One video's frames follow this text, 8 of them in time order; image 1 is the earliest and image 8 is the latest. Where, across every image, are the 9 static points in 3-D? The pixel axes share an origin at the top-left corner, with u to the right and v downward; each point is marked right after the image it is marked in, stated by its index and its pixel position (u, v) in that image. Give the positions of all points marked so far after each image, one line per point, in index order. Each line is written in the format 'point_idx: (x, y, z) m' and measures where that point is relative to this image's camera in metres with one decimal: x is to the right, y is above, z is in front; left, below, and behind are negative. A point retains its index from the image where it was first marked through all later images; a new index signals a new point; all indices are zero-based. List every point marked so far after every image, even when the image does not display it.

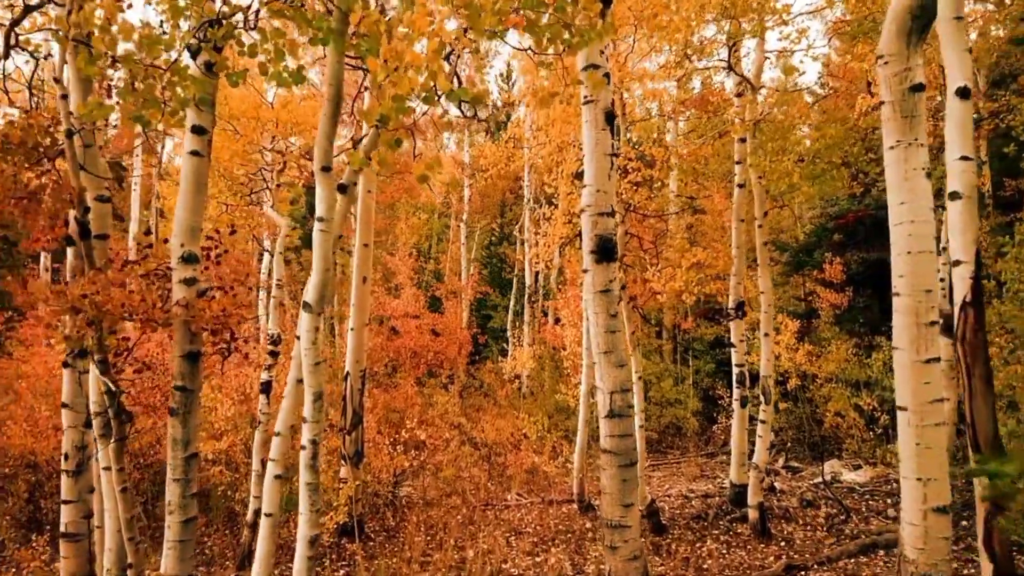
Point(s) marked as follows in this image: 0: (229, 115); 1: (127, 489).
0: (-2.6, +1.6, +8.6) m
1: (-1.9, -1.0, +4.6) m
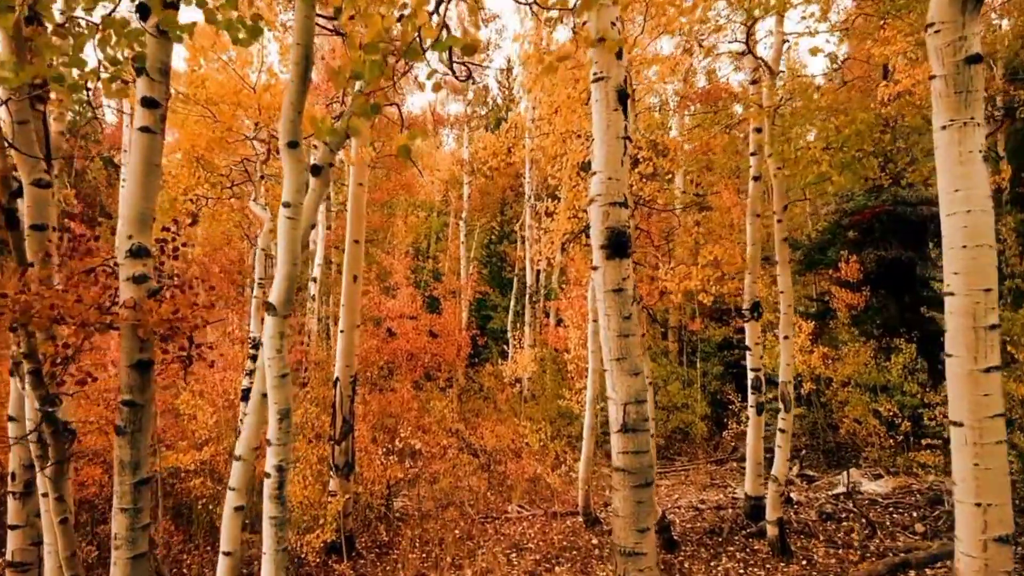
0: (-2.6, +1.6, +7.9) m
1: (-1.9, -1.0, +4.0) m
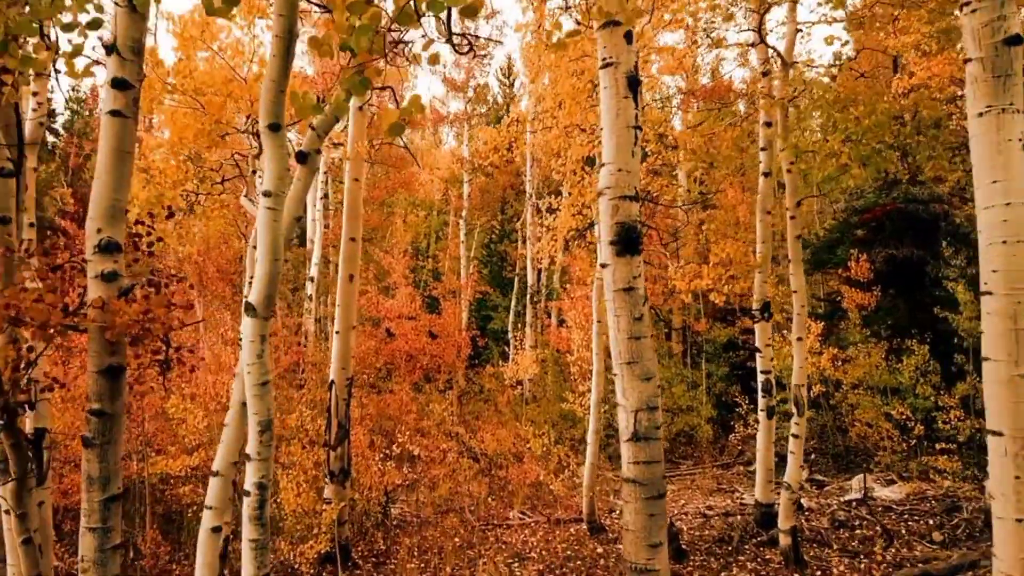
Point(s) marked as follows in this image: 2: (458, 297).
0: (-2.5, +1.6, +7.6) m
1: (-1.9, -1.0, +3.6) m
2: (-1.0, -0.2, +18.3) m
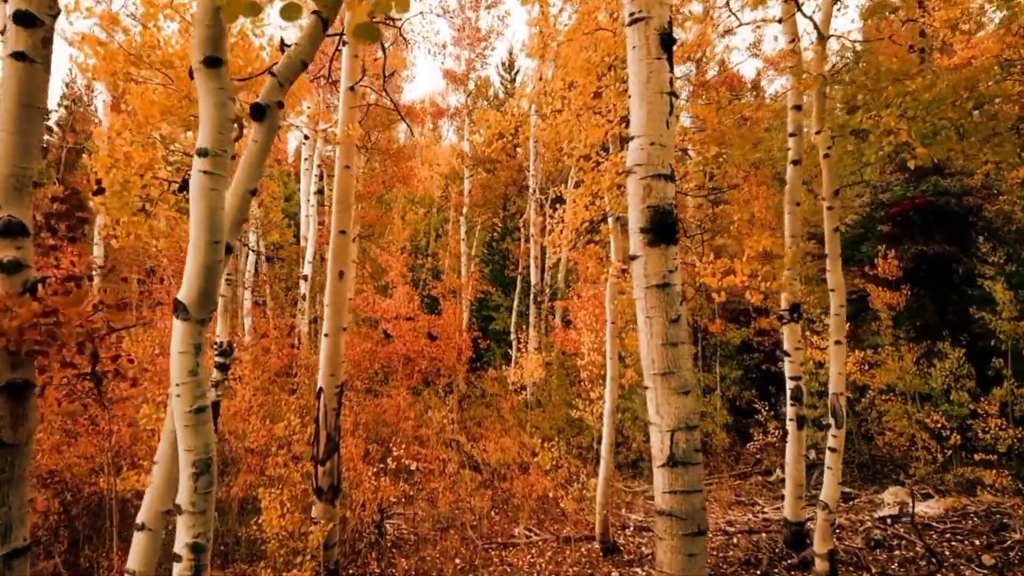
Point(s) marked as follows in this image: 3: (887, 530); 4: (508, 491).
0: (-2.5, +1.6, +6.8) m
1: (-1.8, -1.0, +2.8) m
2: (-1.0, -0.2, +17.5) m
3: (+3.6, -2.3, +9.1) m
4: (0.0, -2.4, +11.2) m
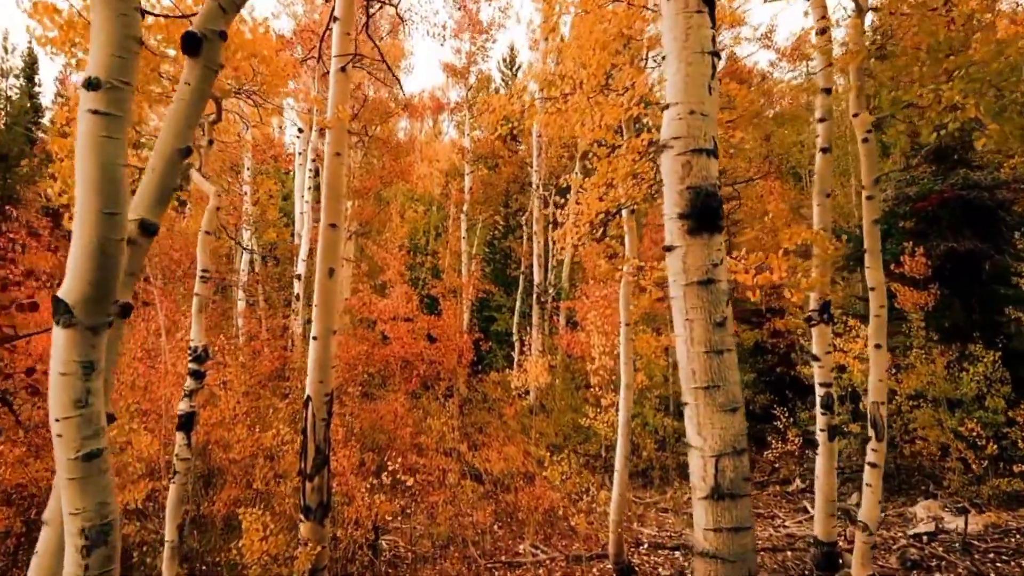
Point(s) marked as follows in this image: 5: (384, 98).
0: (-2.4, +1.6, +6.1) m
1: (-1.8, -0.9, +2.1) m
2: (-0.9, -0.2, +16.8) m
3: (+3.6, -2.3, +8.4) m
4: (0.0, -2.4, +10.5) m
5: (-2.3, +3.4, +16.9) m
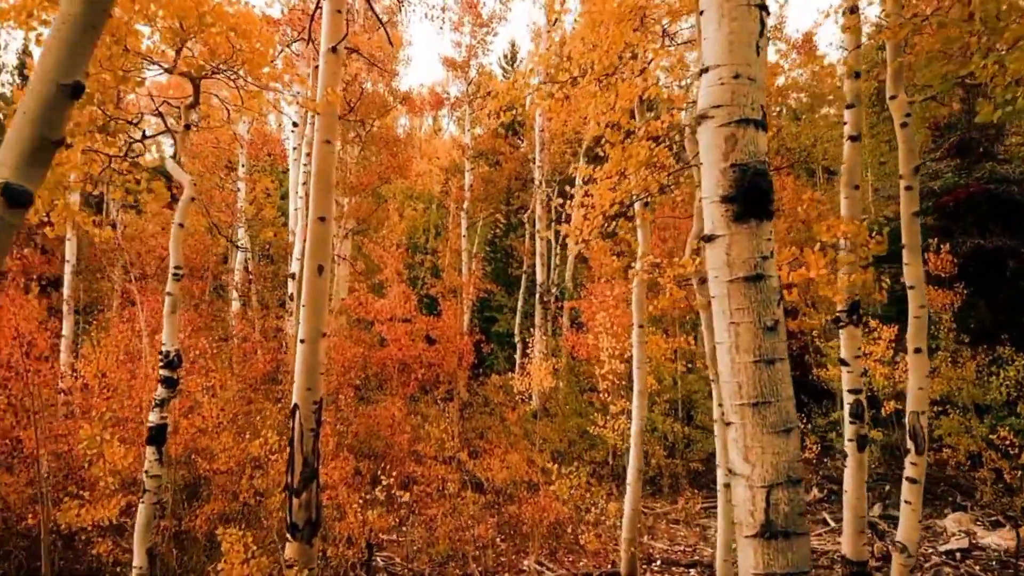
0: (-2.4, +1.6, +5.5) m
1: (-1.7, -0.9, +1.5) m
2: (-0.9, -0.2, +16.2) m
3: (+3.7, -2.3, +7.8) m
4: (0.0, -2.4, +9.9) m
5: (-2.3, +3.4, +16.3) m
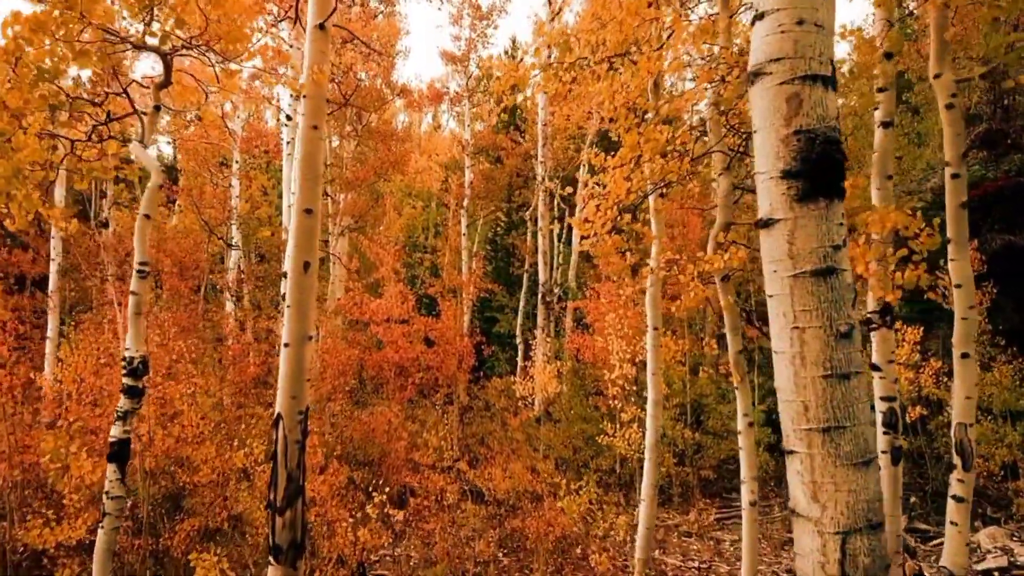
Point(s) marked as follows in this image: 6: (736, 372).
0: (-2.4, +1.6, +4.9) m
1: (-1.7, -0.9, +1.0) m
2: (-0.9, -0.1, +15.6) m
3: (+3.7, -2.3, +7.2) m
4: (+0.1, -2.4, +9.3) m
5: (-2.2, +3.4, +15.7) m
6: (+1.4, -0.5, +5.8) m
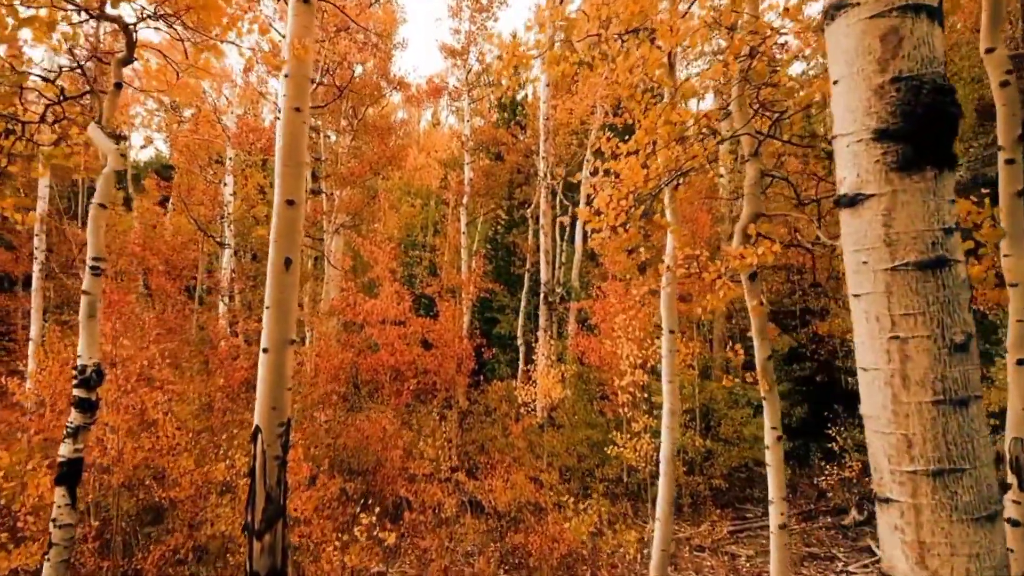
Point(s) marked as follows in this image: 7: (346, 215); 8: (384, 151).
0: (-2.4, +1.6, +4.3) m
1: (-1.7, -0.9, +0.4) m
2: (-0.9, -0.1, +15.0) m
3: (+3.7, -2.3, +6.6) m
4: (+0.1, -2.4, +8.8) m
5: (-2.2, +3.4, +15.2) m
6: (+1.4, -0.5, +5.3) m
7: (-2.6, +1.2, +15.0) m
8: (-2.1, +2.3, +15.4) m
